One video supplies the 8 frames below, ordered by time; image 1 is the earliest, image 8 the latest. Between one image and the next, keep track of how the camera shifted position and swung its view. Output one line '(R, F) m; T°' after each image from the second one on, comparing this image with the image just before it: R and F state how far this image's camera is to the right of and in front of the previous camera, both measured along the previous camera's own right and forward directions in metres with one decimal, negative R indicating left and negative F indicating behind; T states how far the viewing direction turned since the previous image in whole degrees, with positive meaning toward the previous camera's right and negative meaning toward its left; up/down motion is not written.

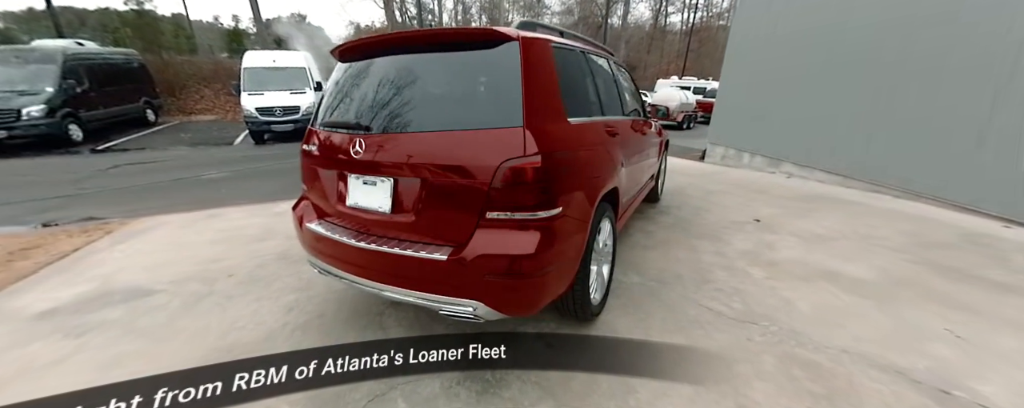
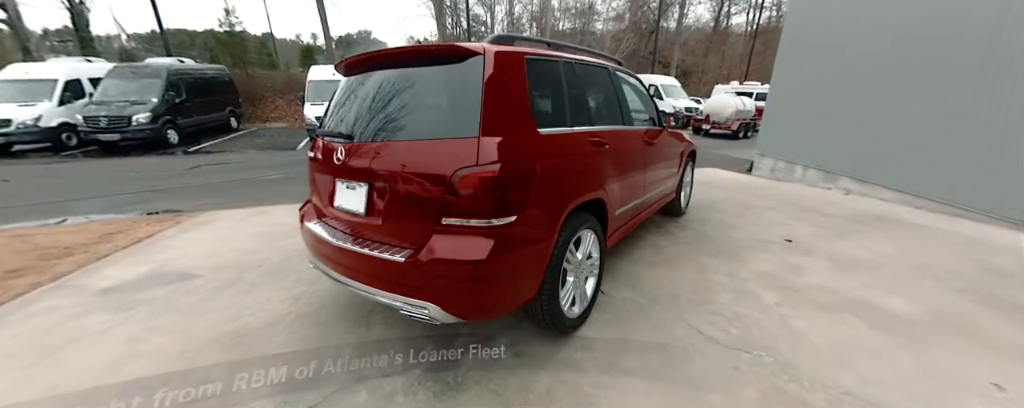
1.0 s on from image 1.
(+0.4, 0.0) m; -8°
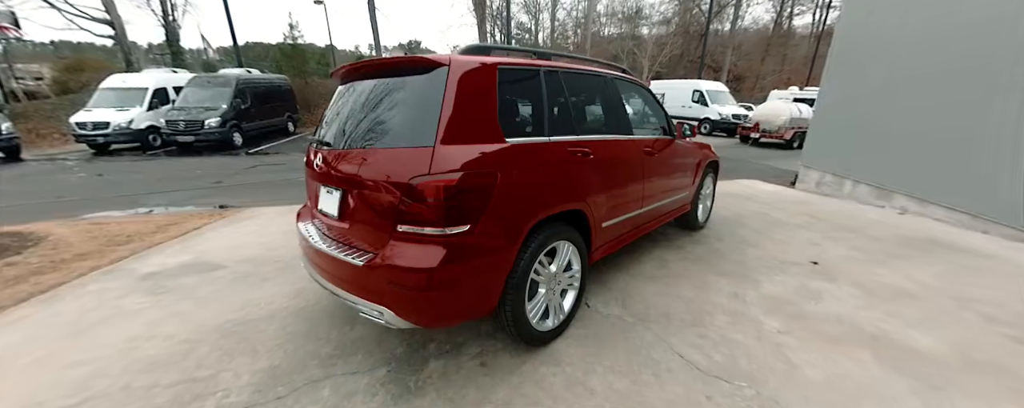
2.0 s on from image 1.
(+0.4, 0.0) m; -7°
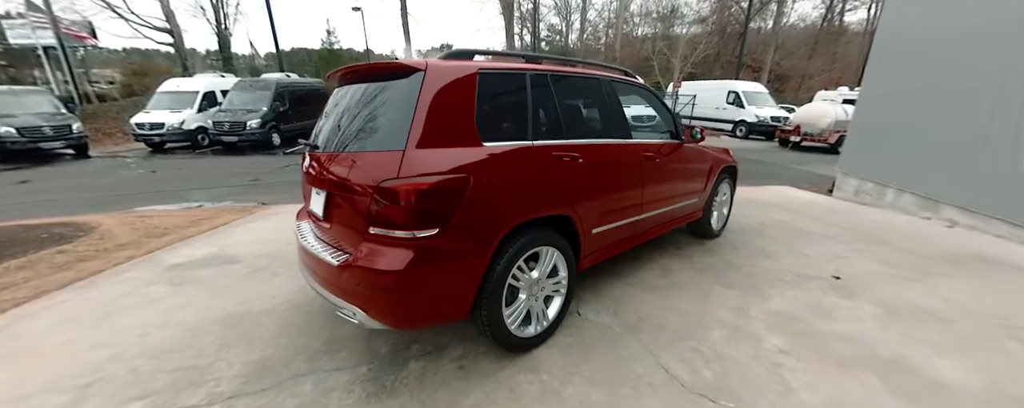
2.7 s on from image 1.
(+0.3, 0.0) m; -5°
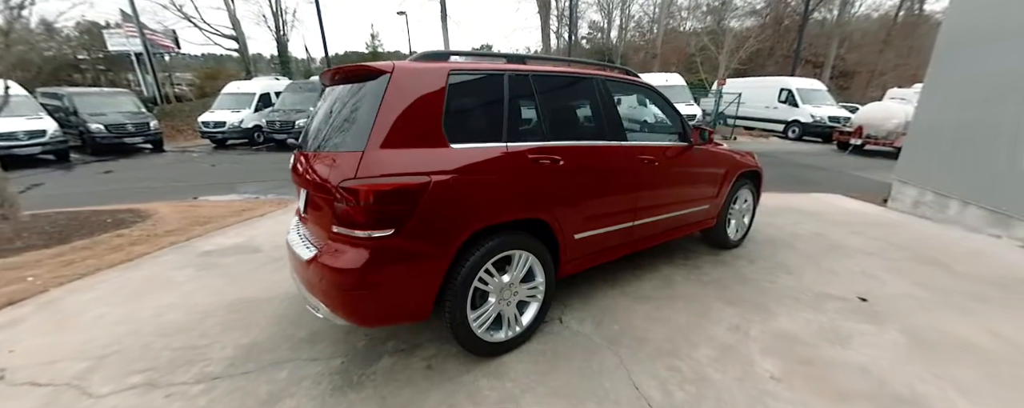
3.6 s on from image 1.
(+0.4, +0.1) m; -6°
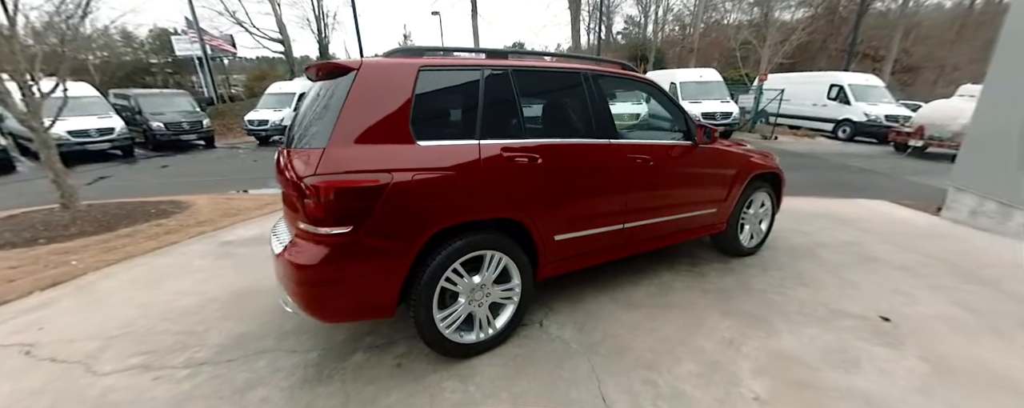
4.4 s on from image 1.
(+0.3, +0.1) m; -5°
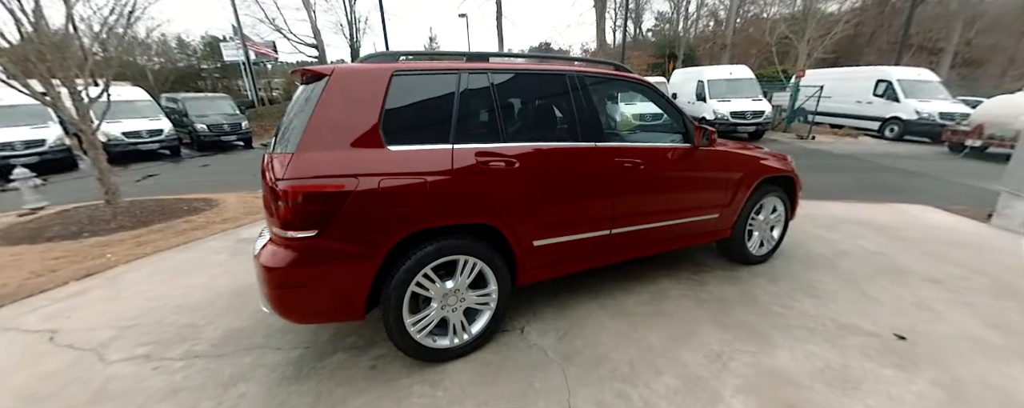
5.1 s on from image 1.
(+0.3, 0.0) m; -4°
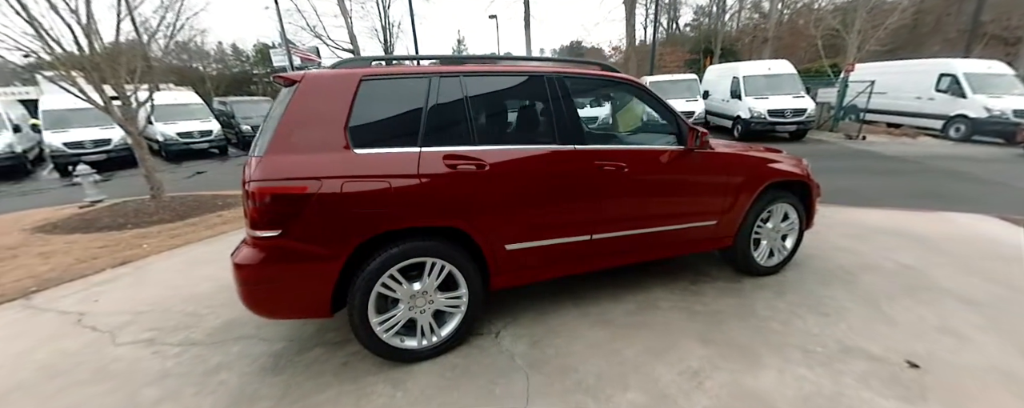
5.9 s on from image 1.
(+0.3, +0.1) m; -5°
